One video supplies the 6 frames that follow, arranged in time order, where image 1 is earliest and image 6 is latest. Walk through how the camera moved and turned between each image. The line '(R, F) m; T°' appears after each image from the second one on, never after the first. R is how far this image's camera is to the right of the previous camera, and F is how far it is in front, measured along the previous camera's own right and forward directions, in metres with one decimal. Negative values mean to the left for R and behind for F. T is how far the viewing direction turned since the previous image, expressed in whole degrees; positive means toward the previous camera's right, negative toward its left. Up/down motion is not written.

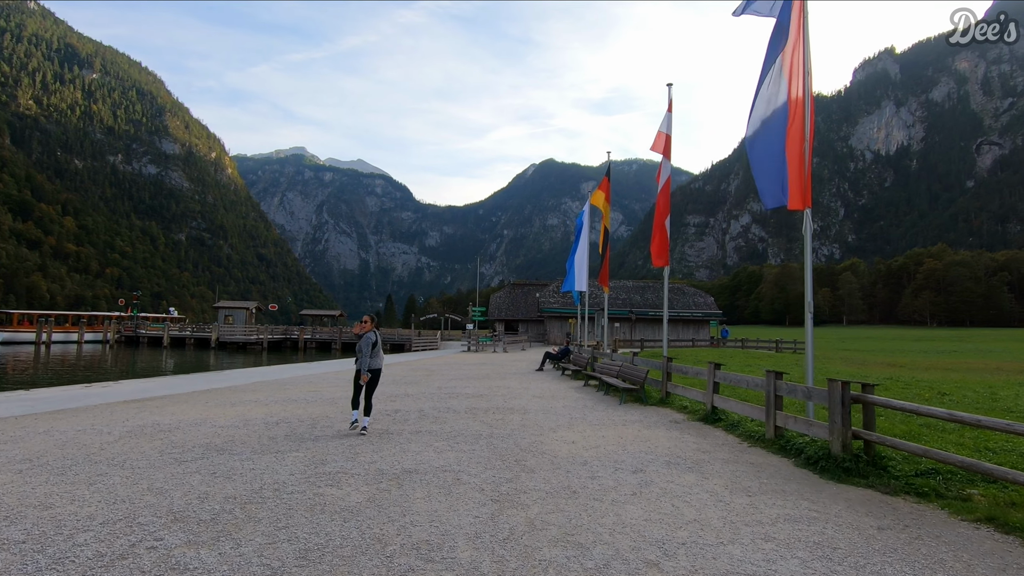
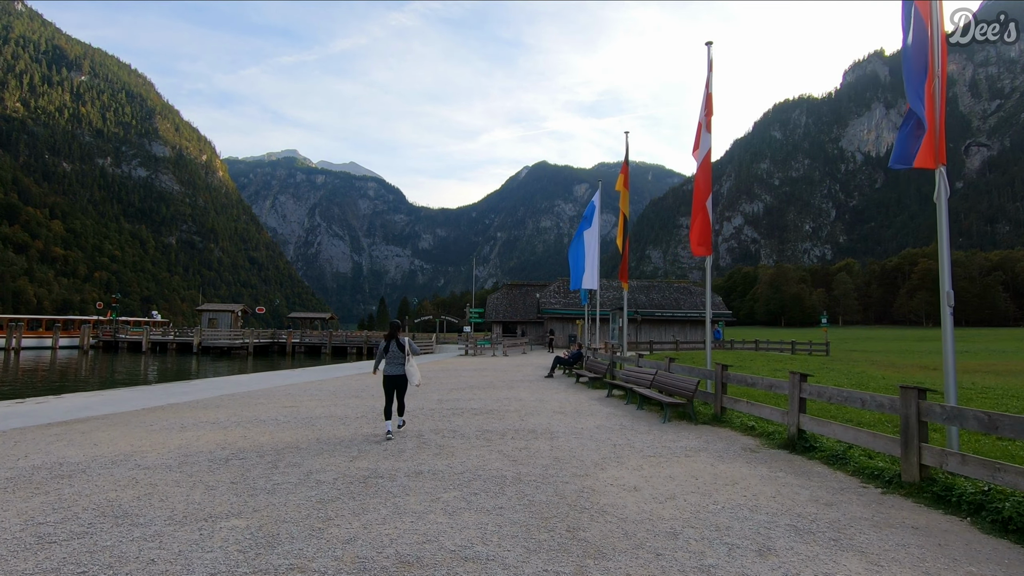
(-0.4, +2.1) m; +1°
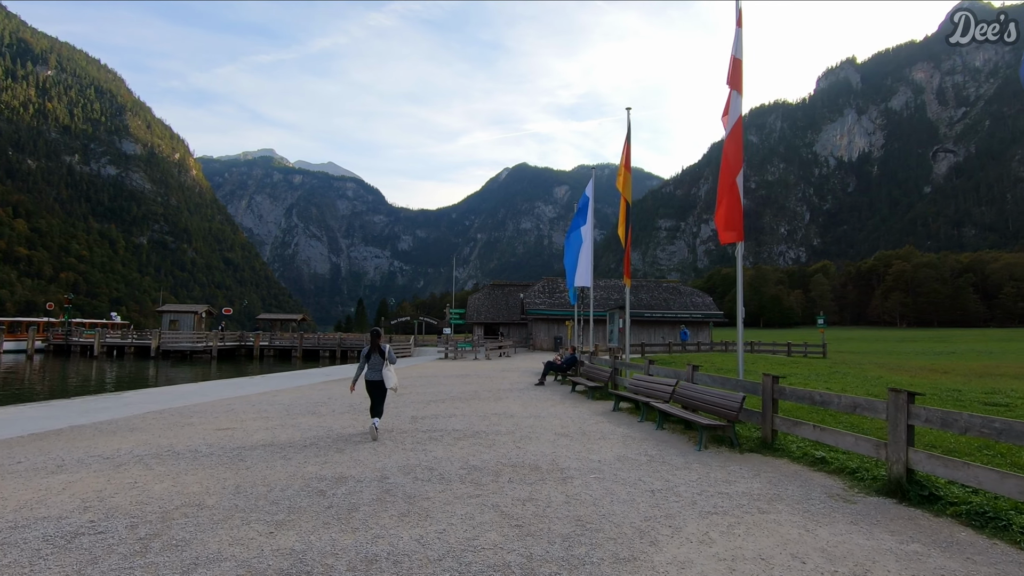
(-0.2, +2.1) m; +2°
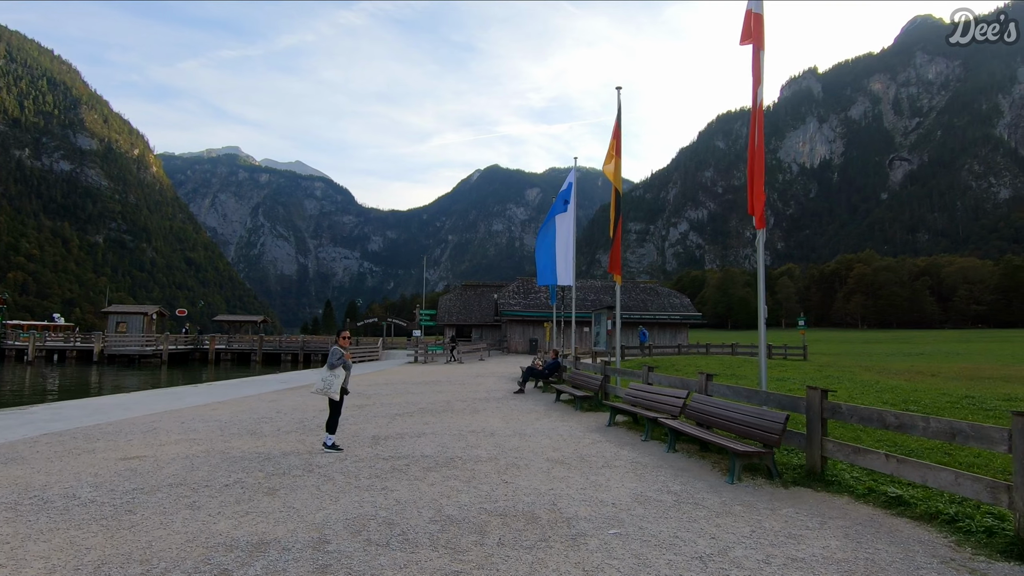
(-0.2, +1.6) m; +3°
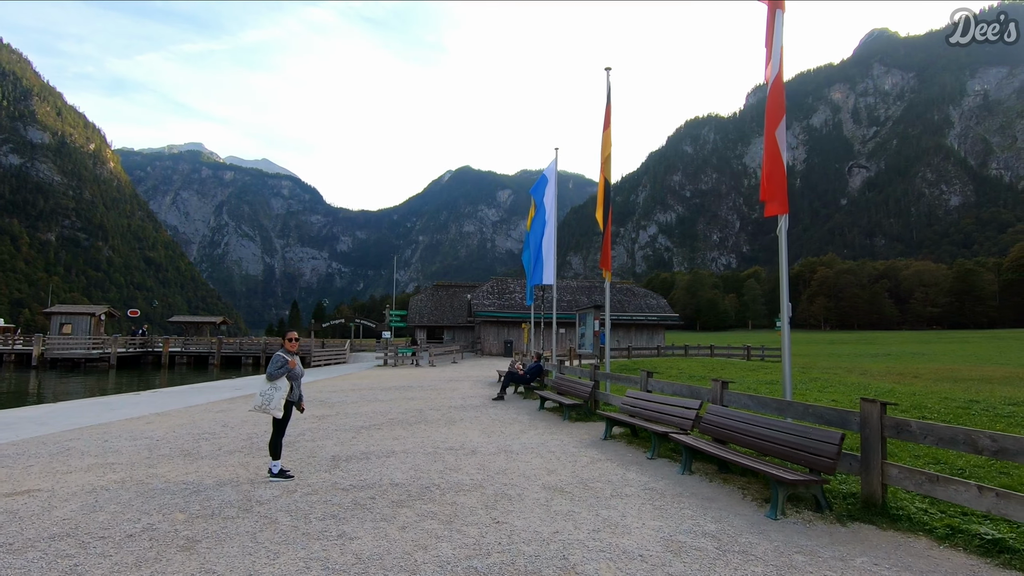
(-0.2, +1.2) m; +3°
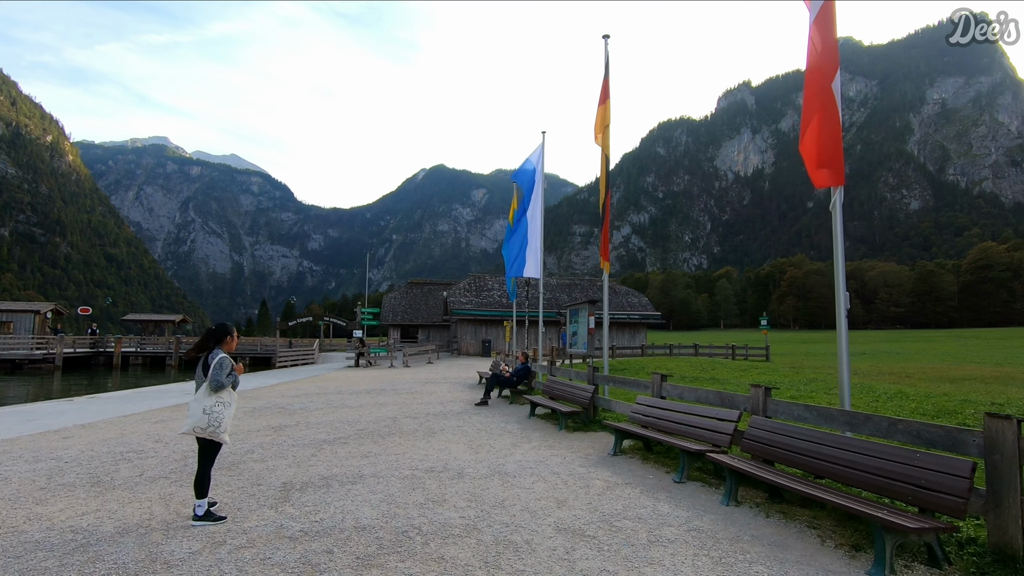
(-0.3, +1.4) m; +3°
